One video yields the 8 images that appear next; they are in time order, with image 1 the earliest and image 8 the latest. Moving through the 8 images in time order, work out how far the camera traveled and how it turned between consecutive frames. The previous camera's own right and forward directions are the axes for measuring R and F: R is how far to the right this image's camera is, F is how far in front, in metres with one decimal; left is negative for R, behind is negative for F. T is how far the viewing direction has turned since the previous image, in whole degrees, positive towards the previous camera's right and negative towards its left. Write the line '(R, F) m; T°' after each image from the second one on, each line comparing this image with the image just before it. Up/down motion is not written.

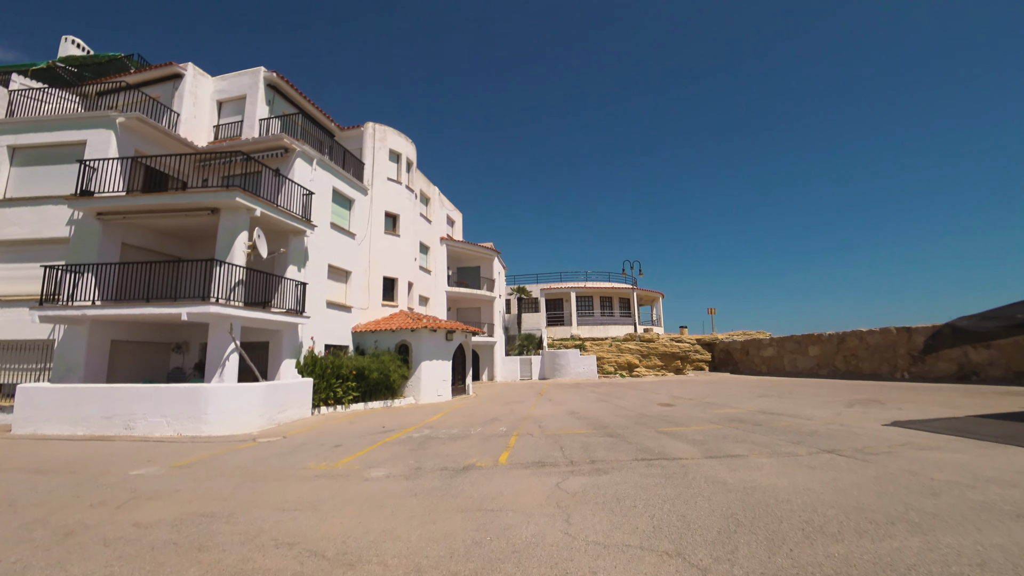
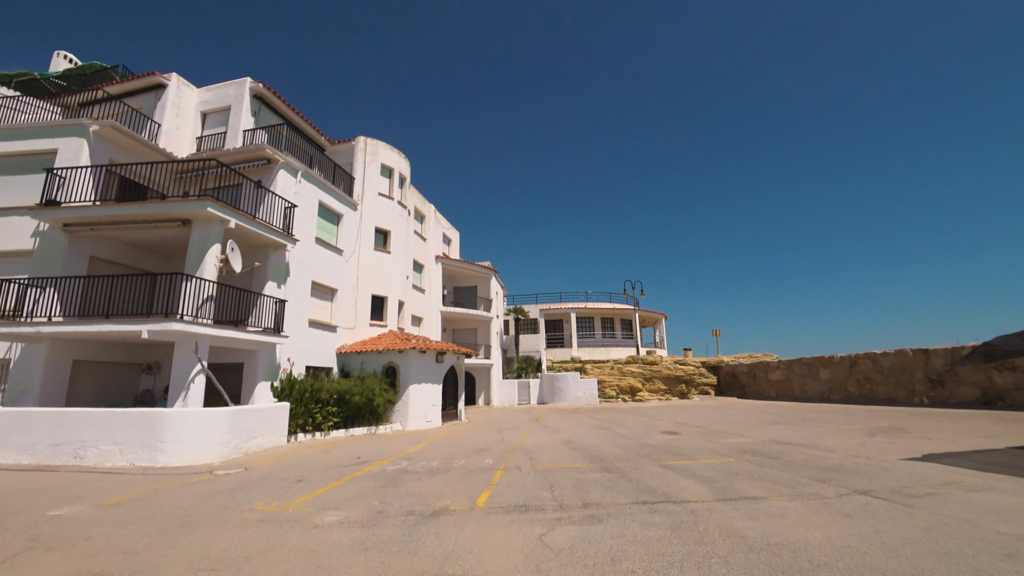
(+0.3, +0.9) m; 0°
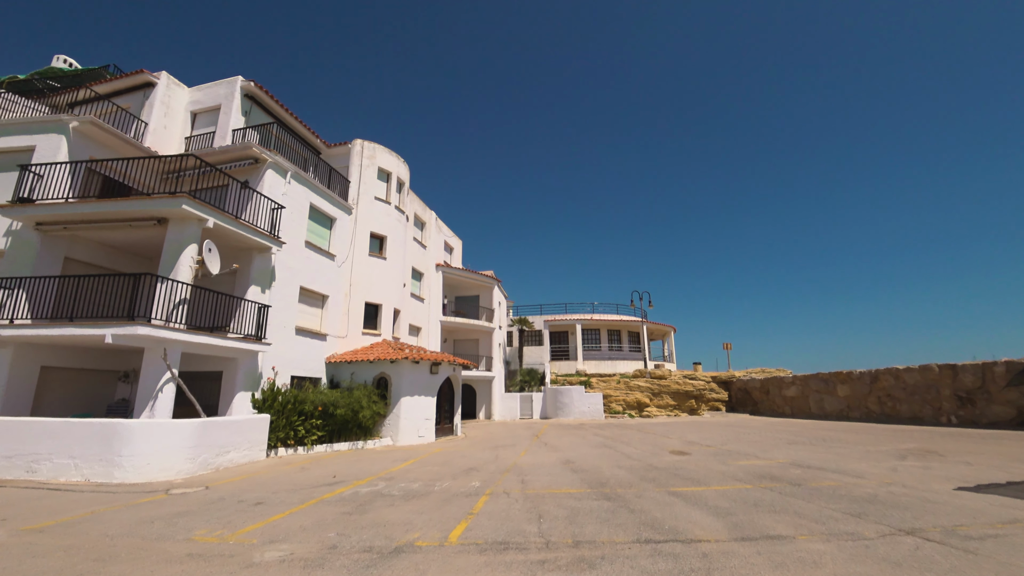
(+0.3, +0.8) m; -1°
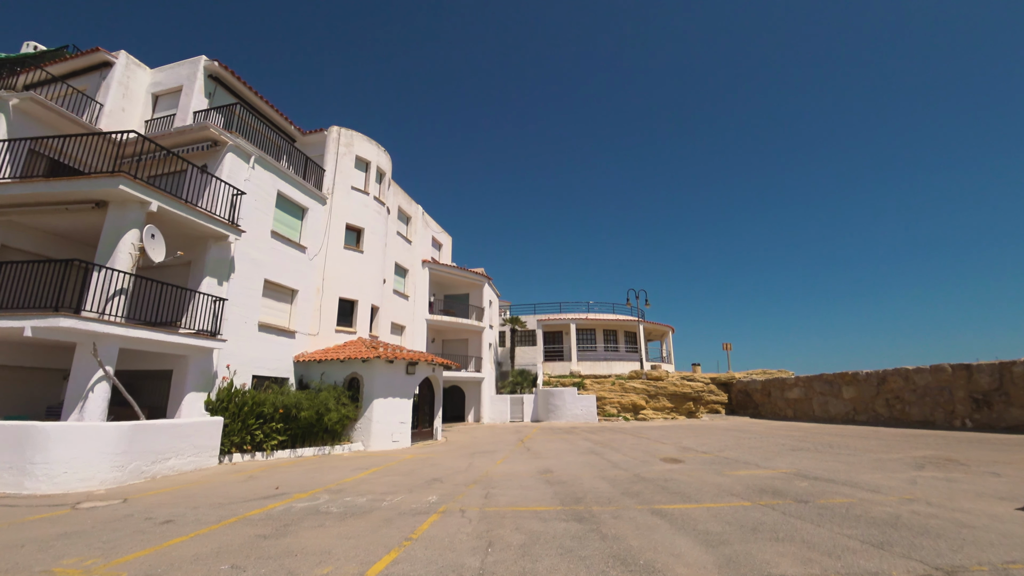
(+0.6, +1.1) m; 0°
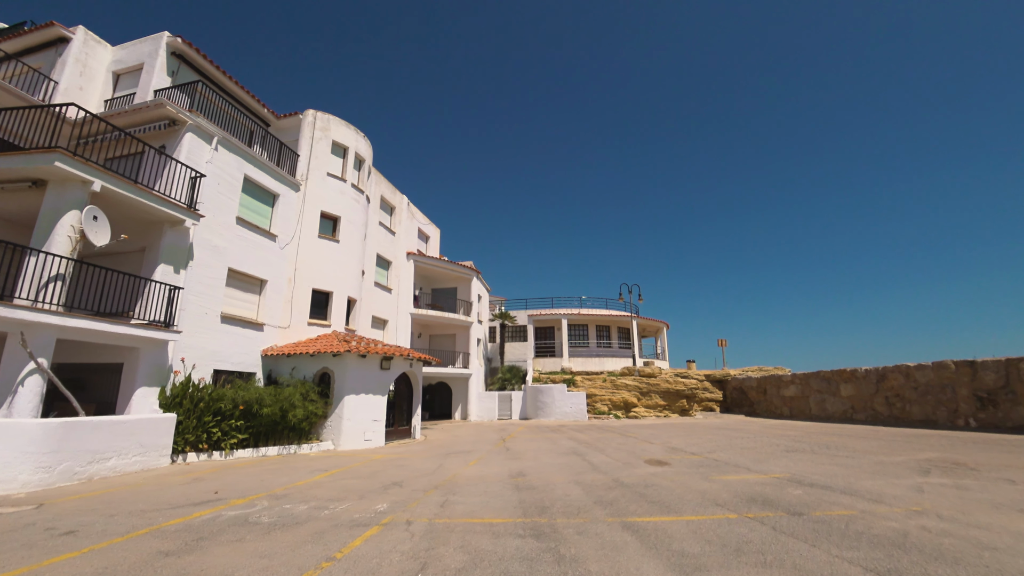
(+0.6, +0.8) m; 0°
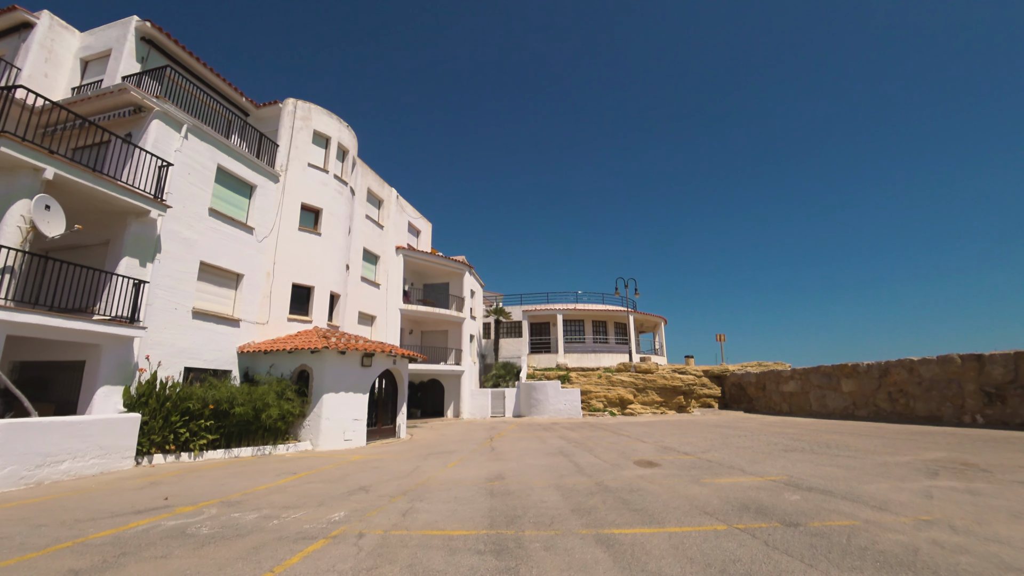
(+0.4, +0.6) m; 0°
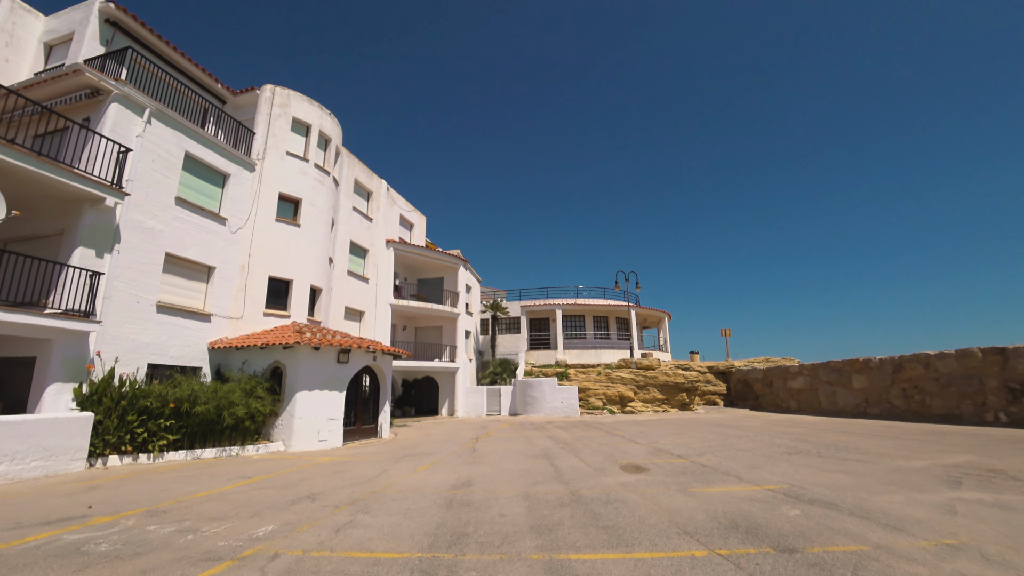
(+0.7, +0.8) m; -1°
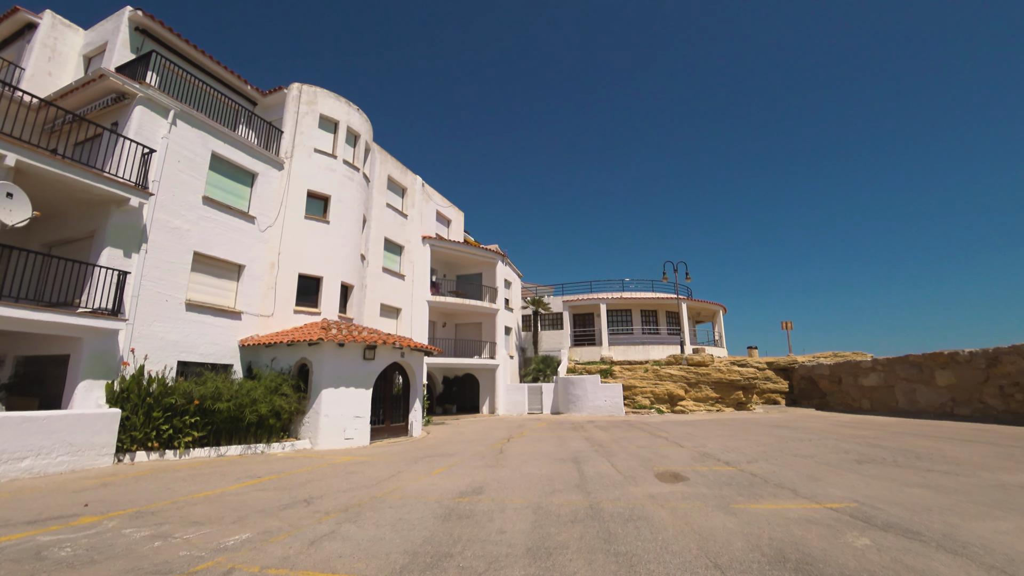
(+0.6, +0.9) m; -7°
